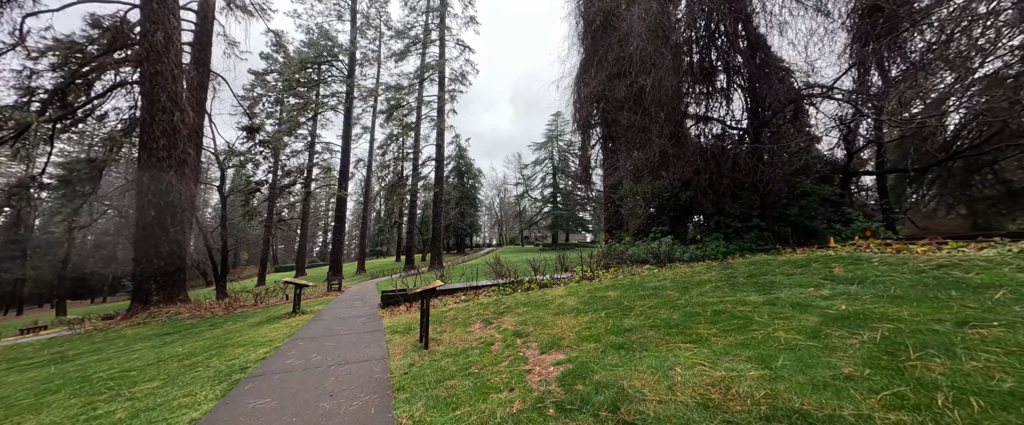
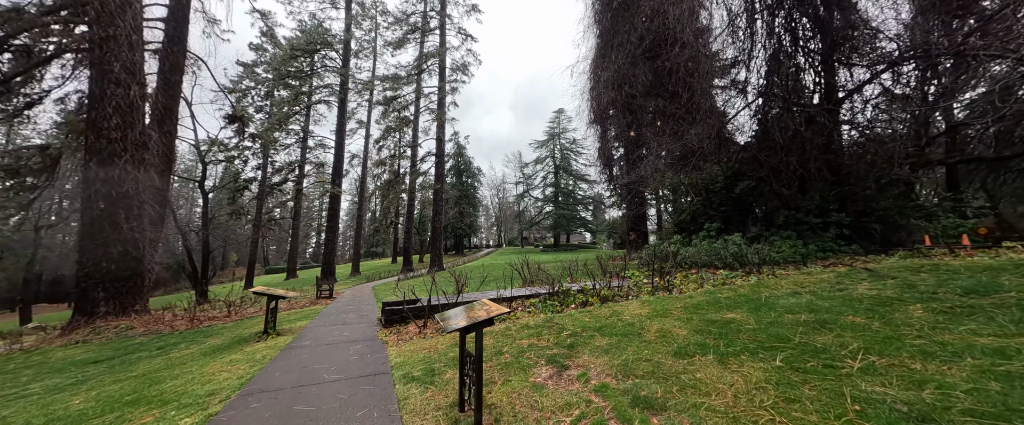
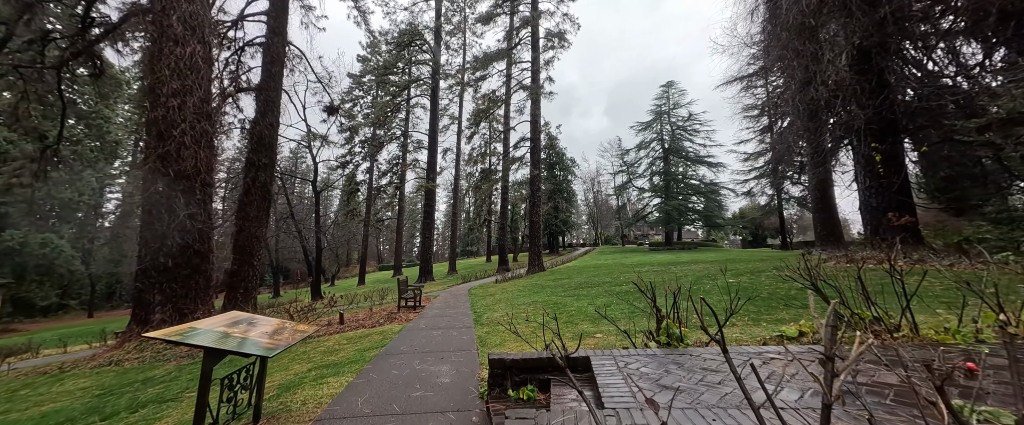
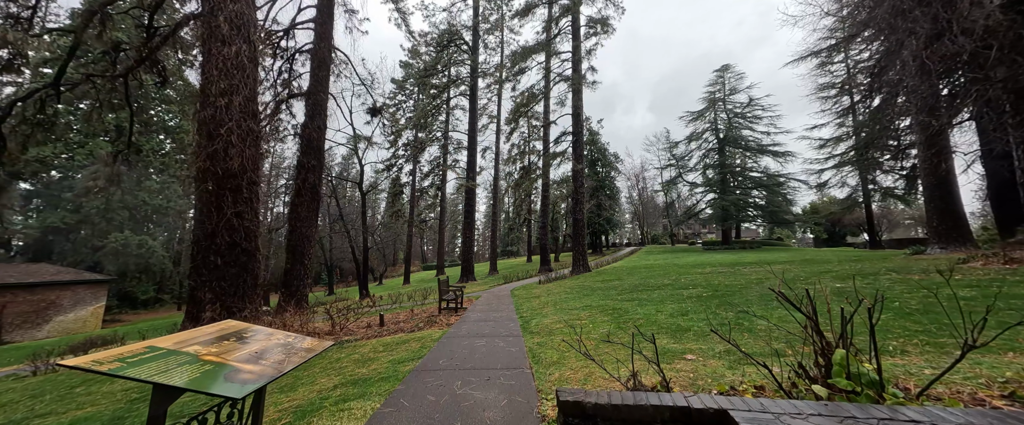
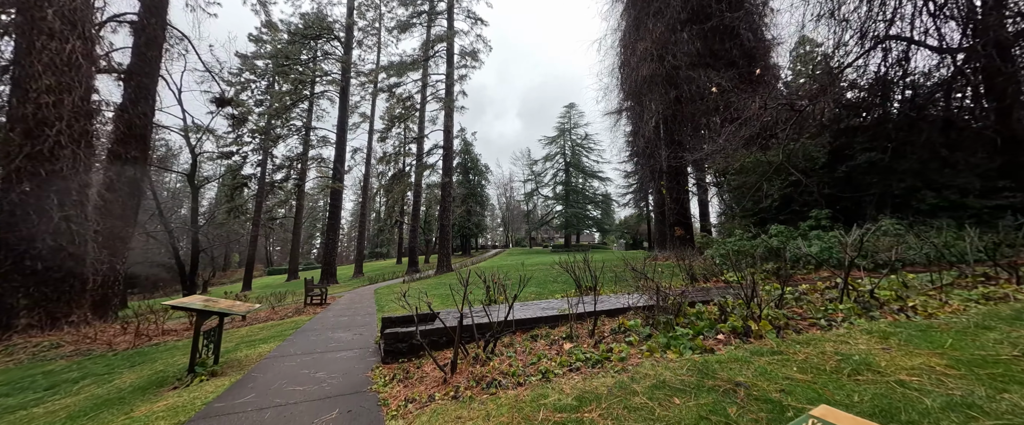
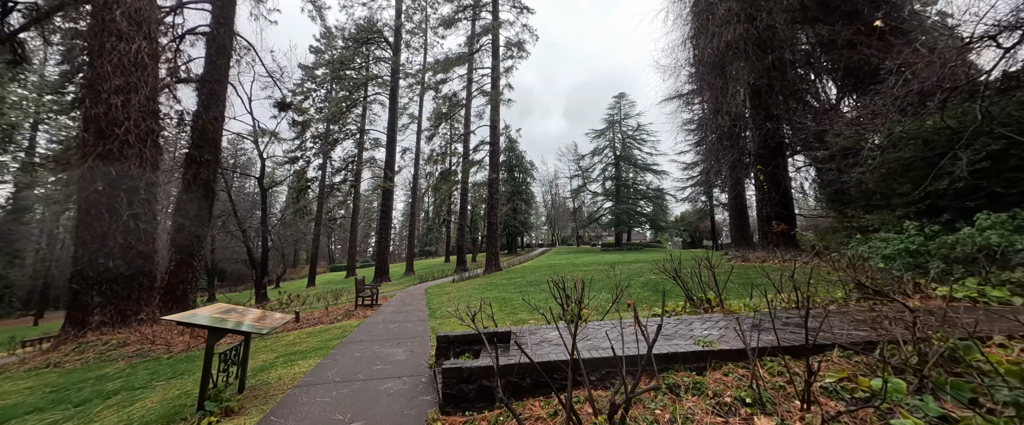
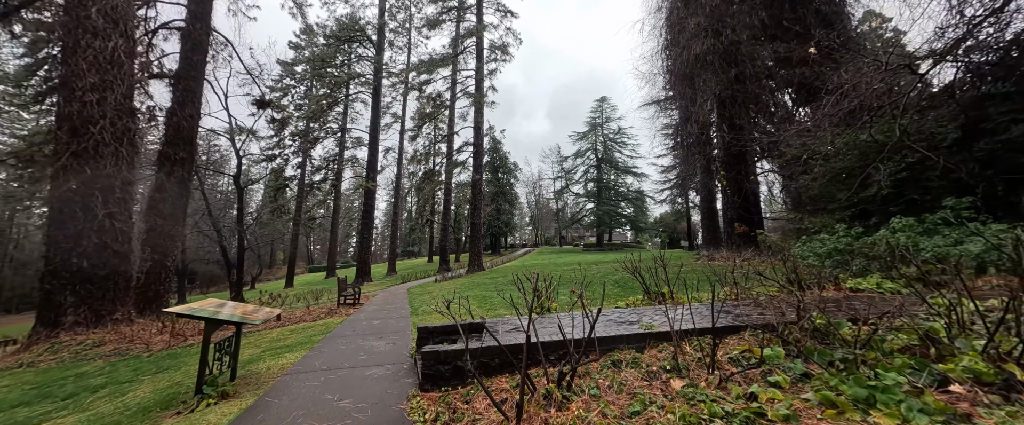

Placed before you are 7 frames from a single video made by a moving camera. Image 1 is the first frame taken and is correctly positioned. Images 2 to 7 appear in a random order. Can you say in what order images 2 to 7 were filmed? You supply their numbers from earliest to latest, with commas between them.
2, 5, 7, 6, 3, 4
